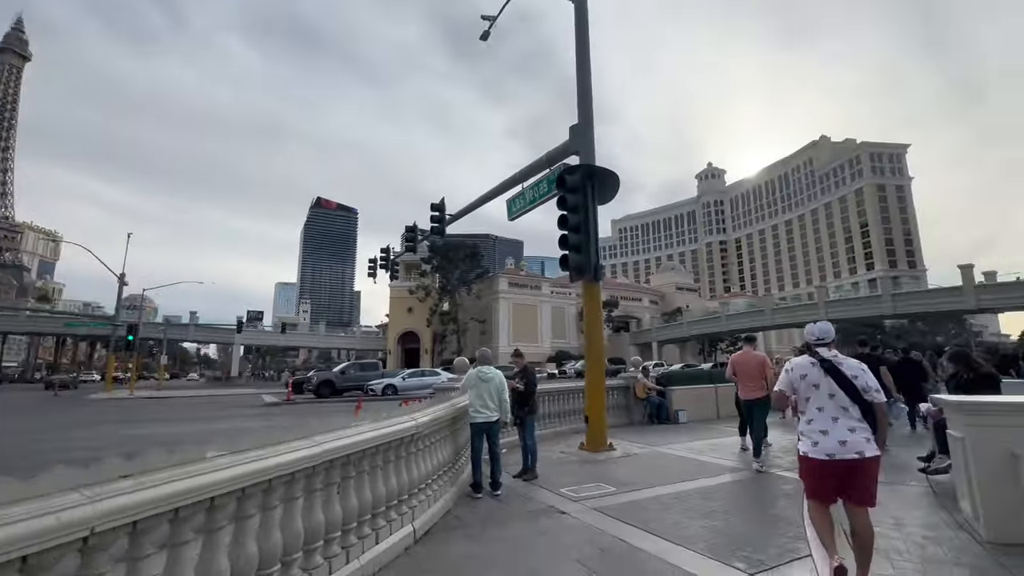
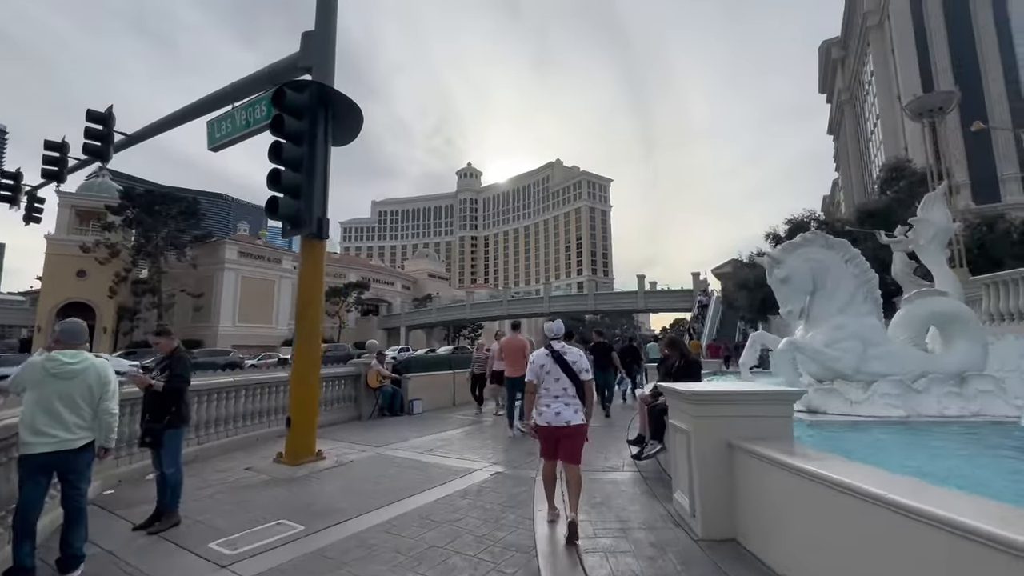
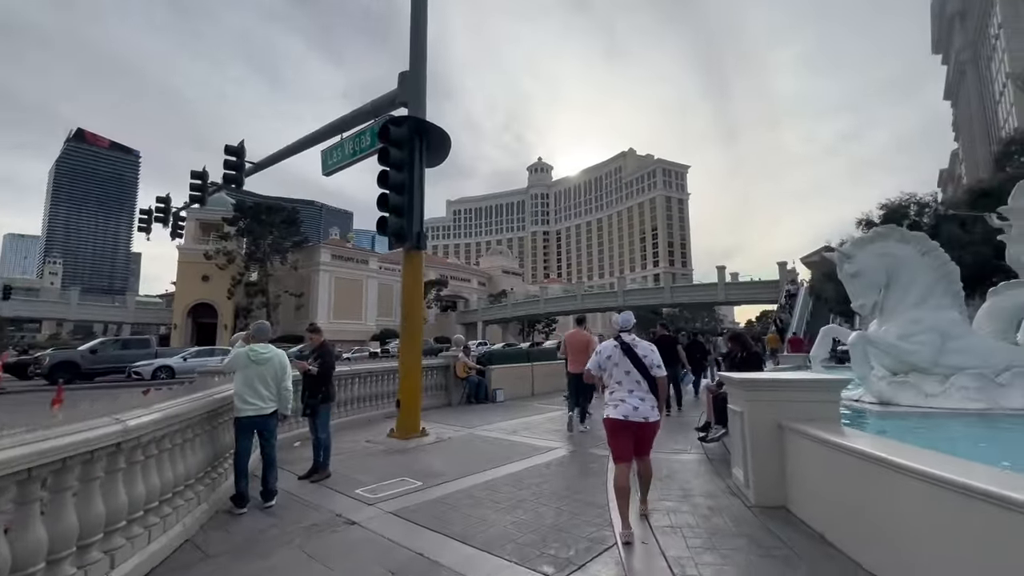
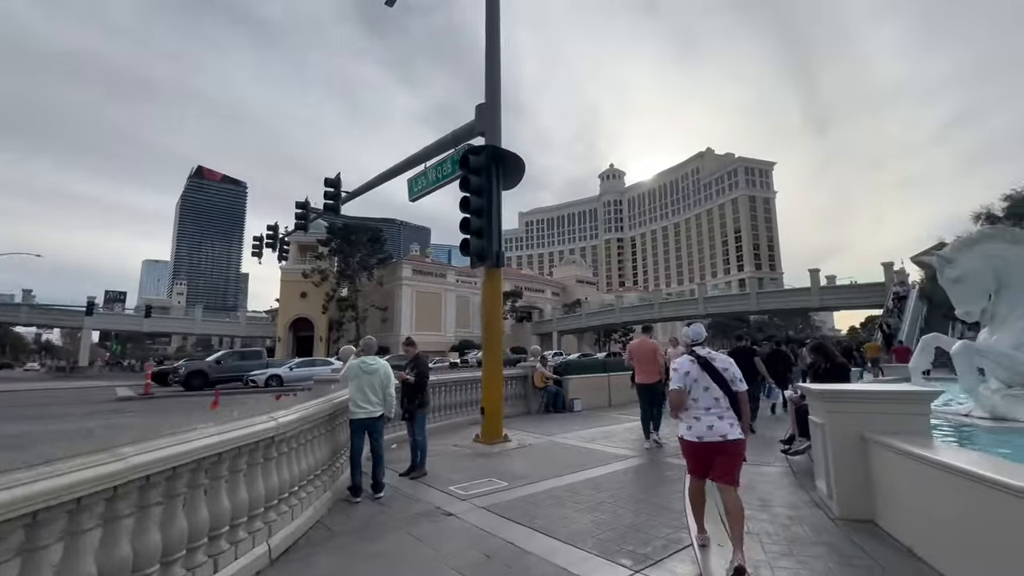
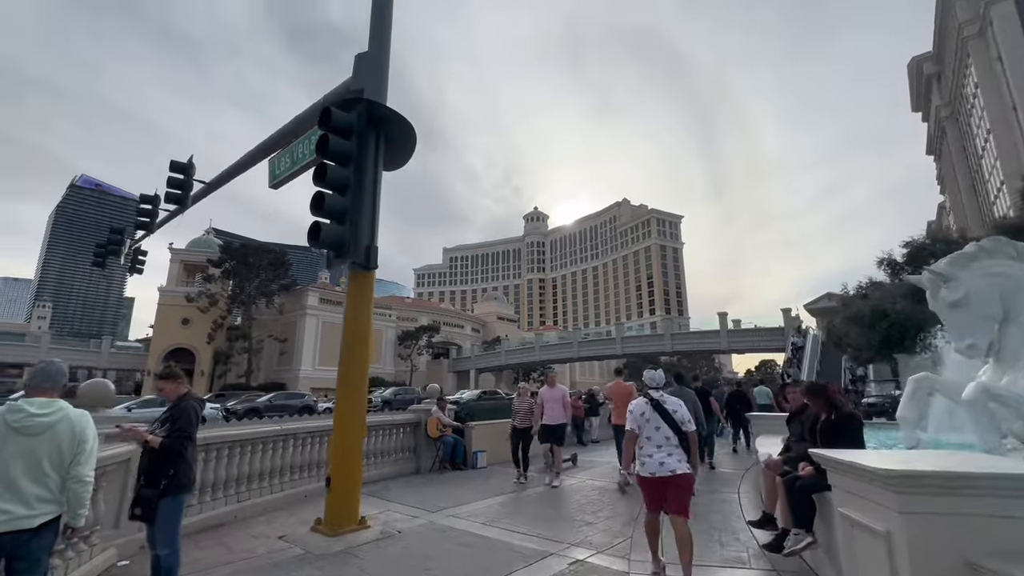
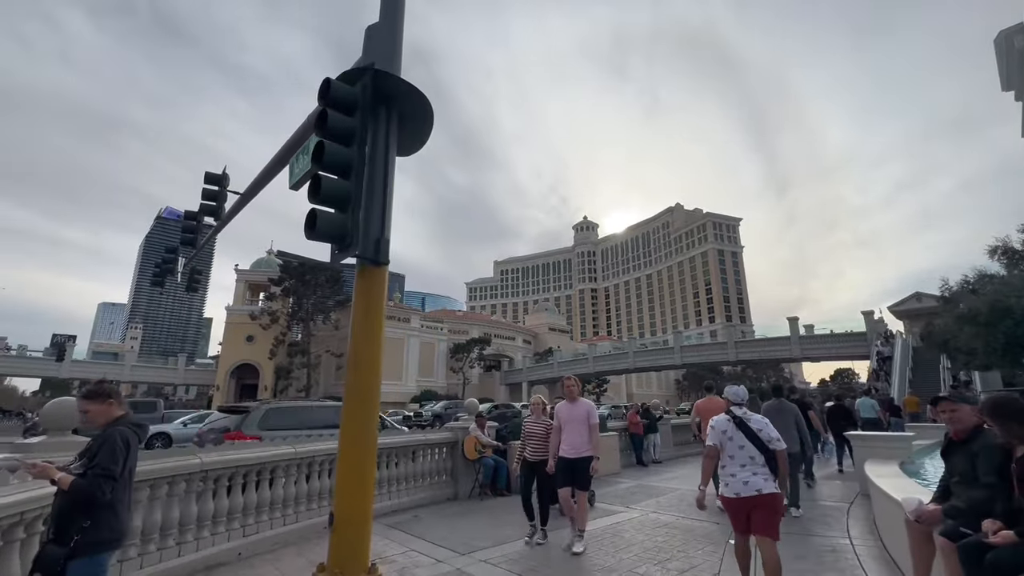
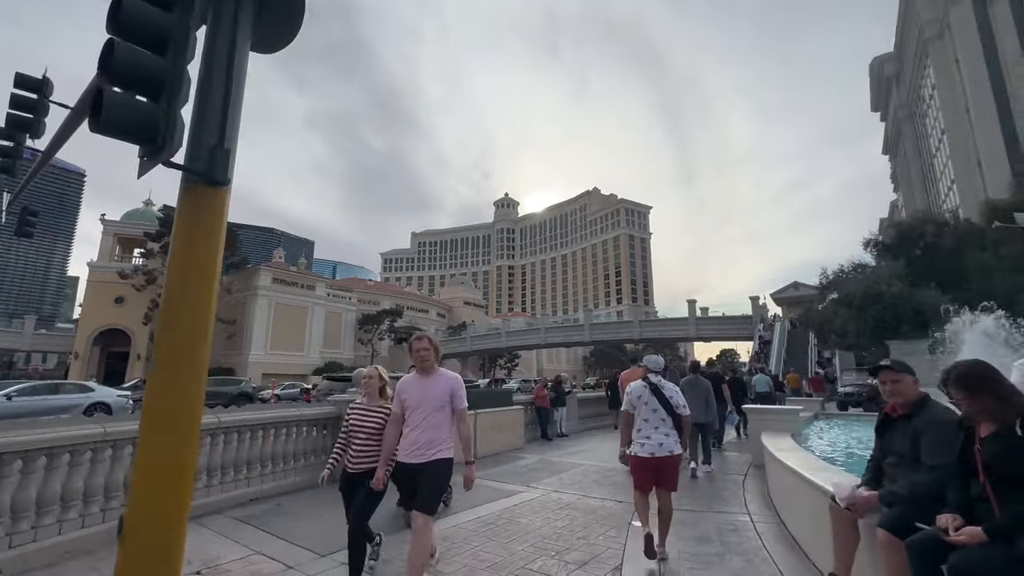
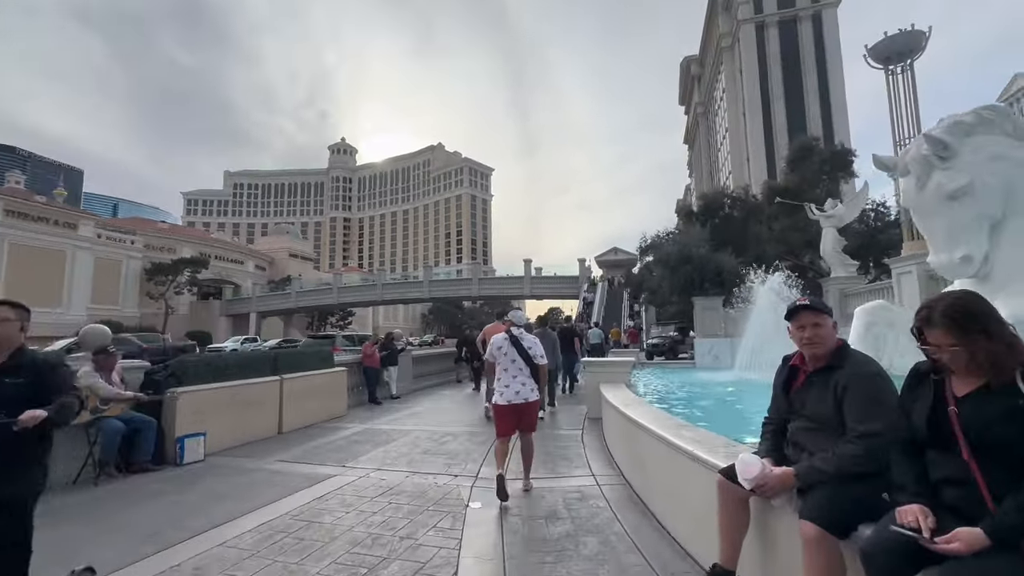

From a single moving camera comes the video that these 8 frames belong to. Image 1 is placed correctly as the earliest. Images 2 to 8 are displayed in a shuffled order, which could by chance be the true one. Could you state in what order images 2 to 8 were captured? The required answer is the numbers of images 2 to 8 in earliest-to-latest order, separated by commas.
4, 3, 2, 5, 6, 7, 8
